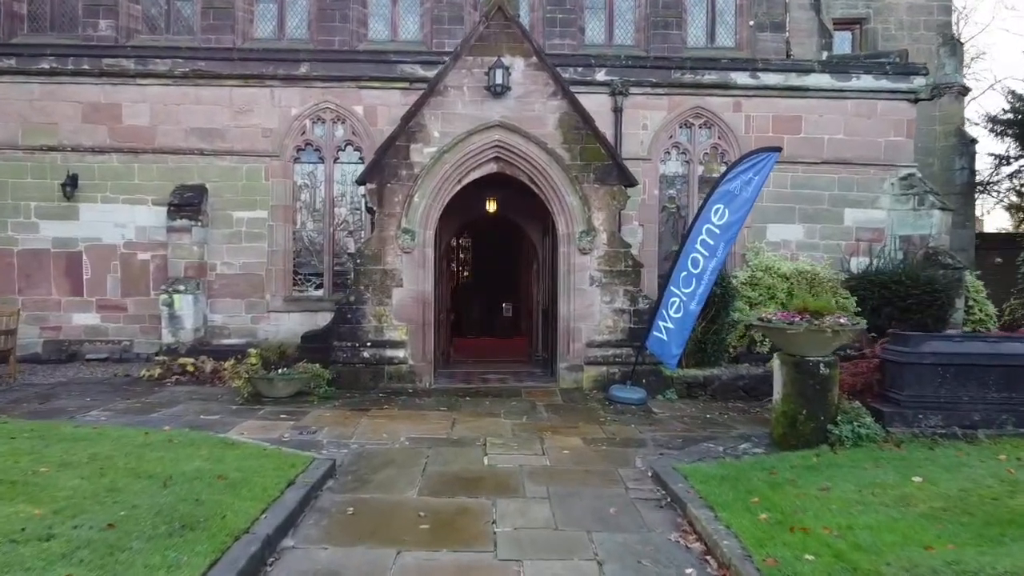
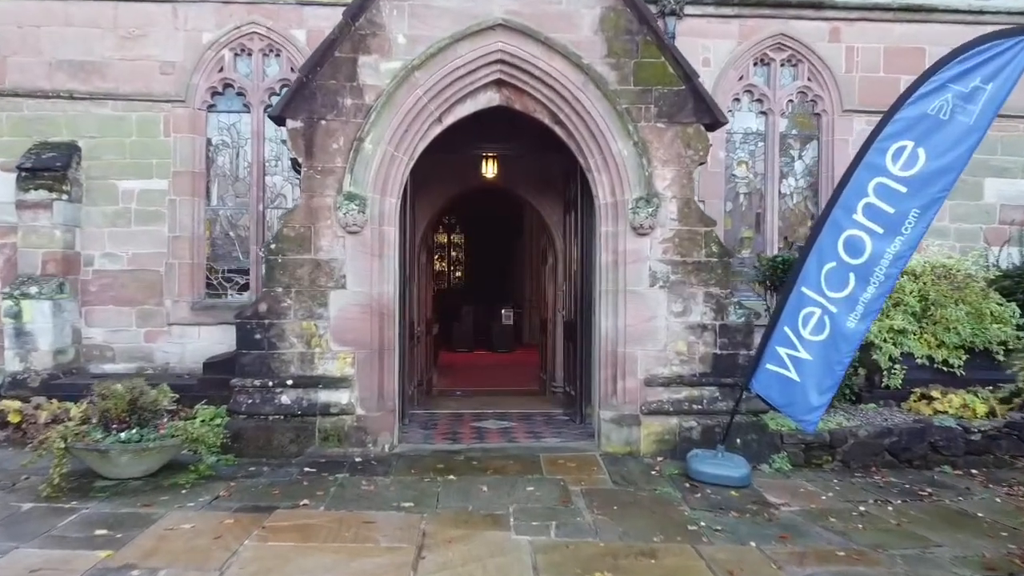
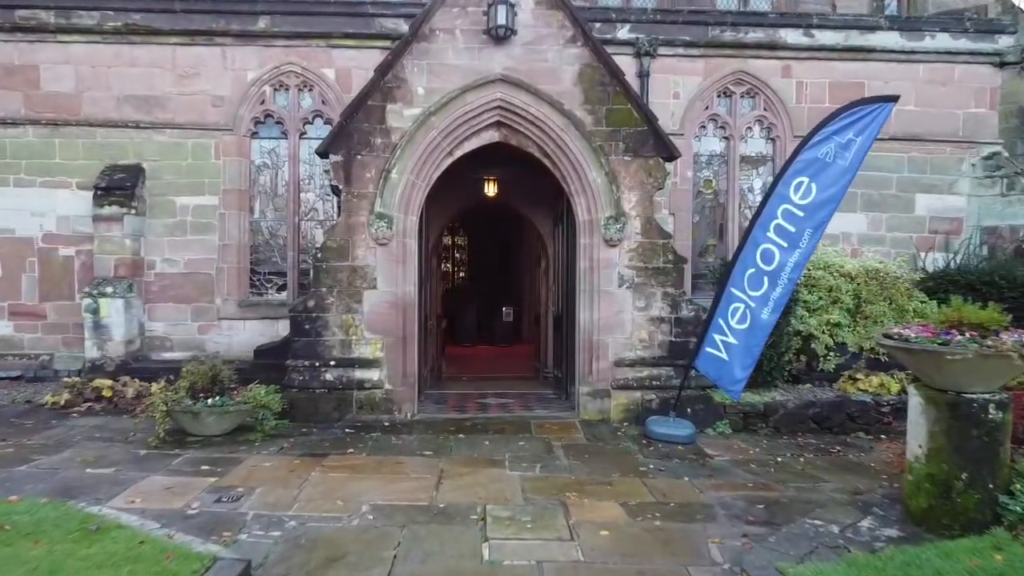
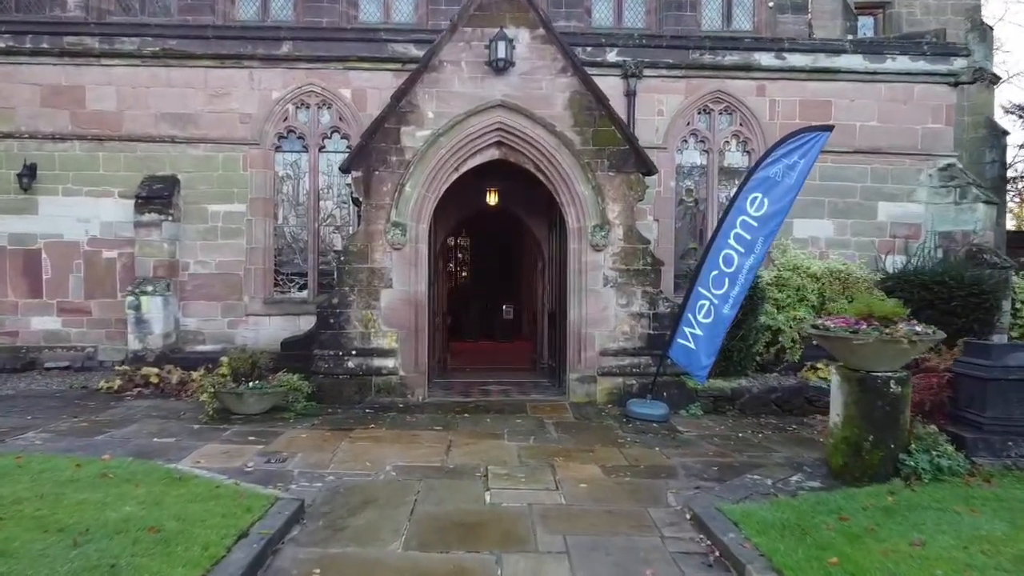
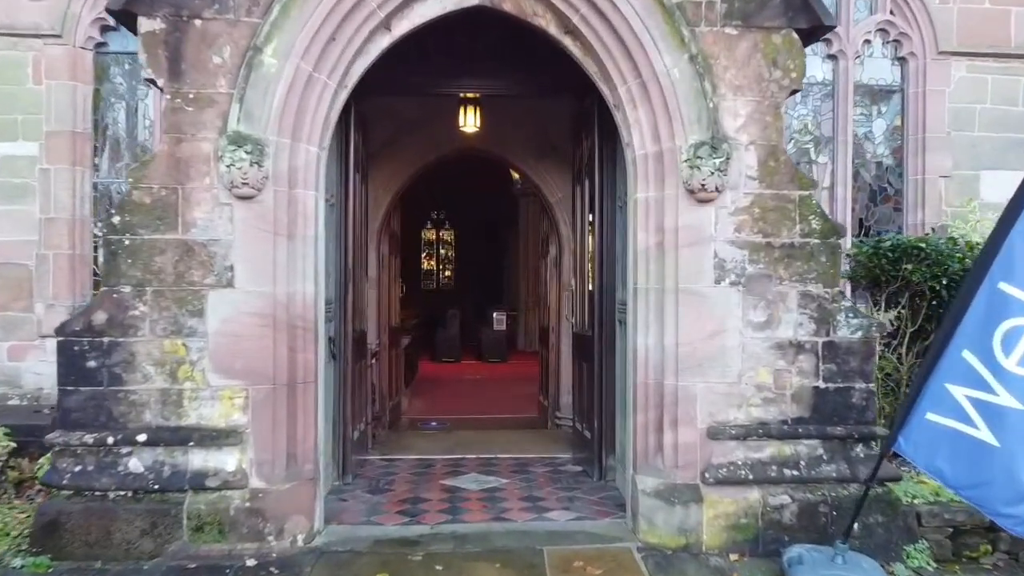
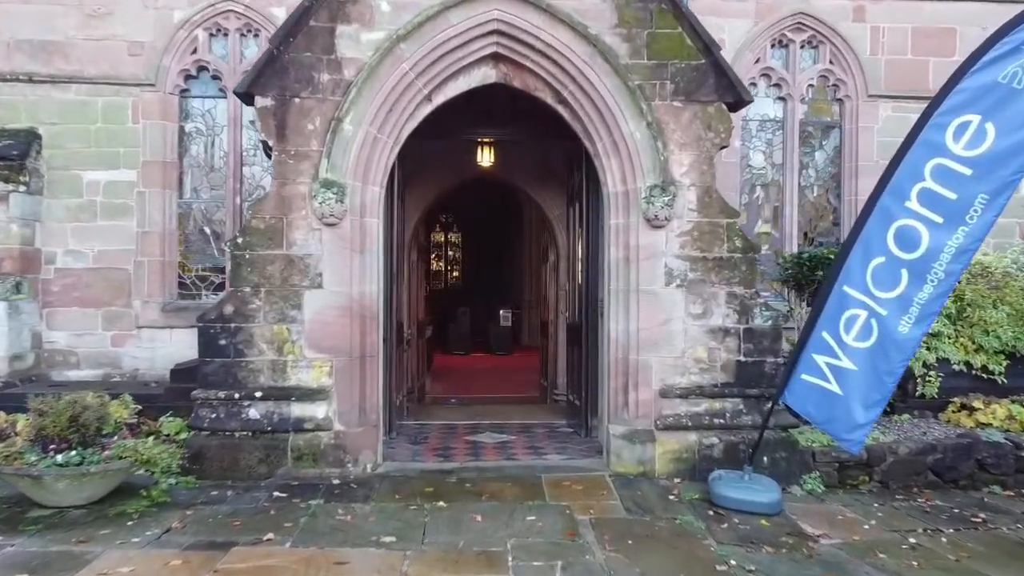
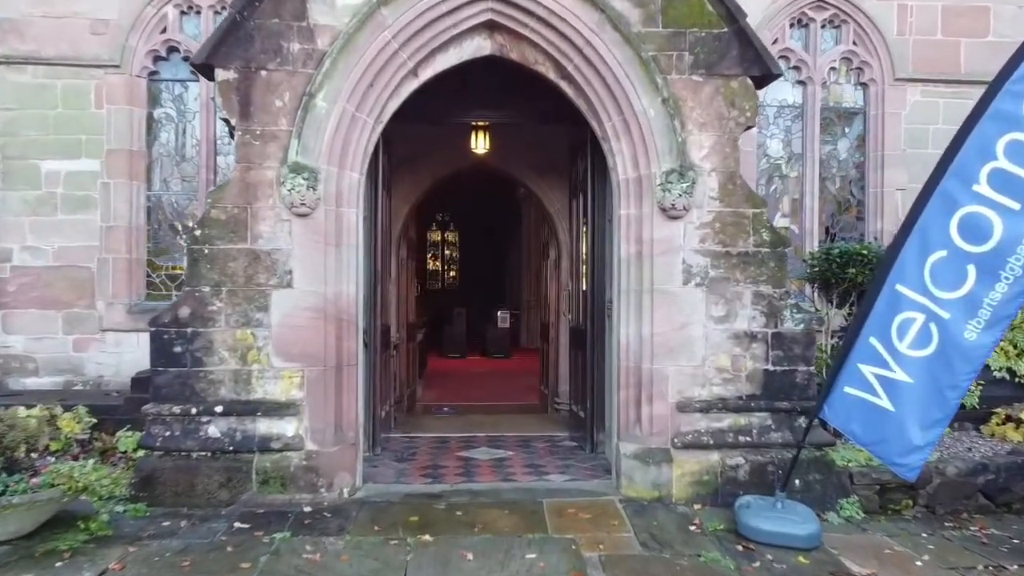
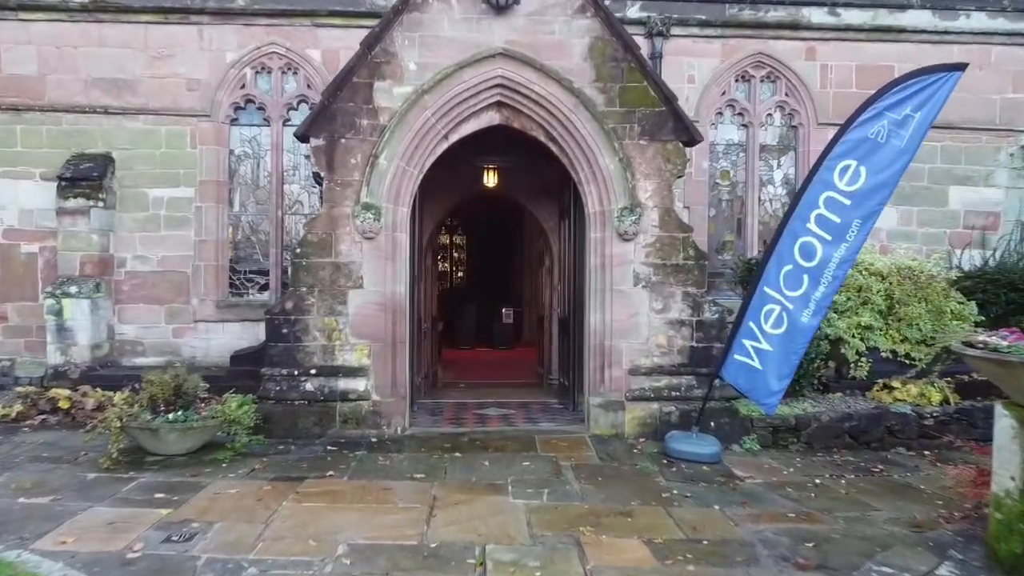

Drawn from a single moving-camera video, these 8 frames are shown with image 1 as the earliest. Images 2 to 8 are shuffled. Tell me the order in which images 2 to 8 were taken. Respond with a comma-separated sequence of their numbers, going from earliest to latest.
4, 3, 8, 2, 6, 7, 5
